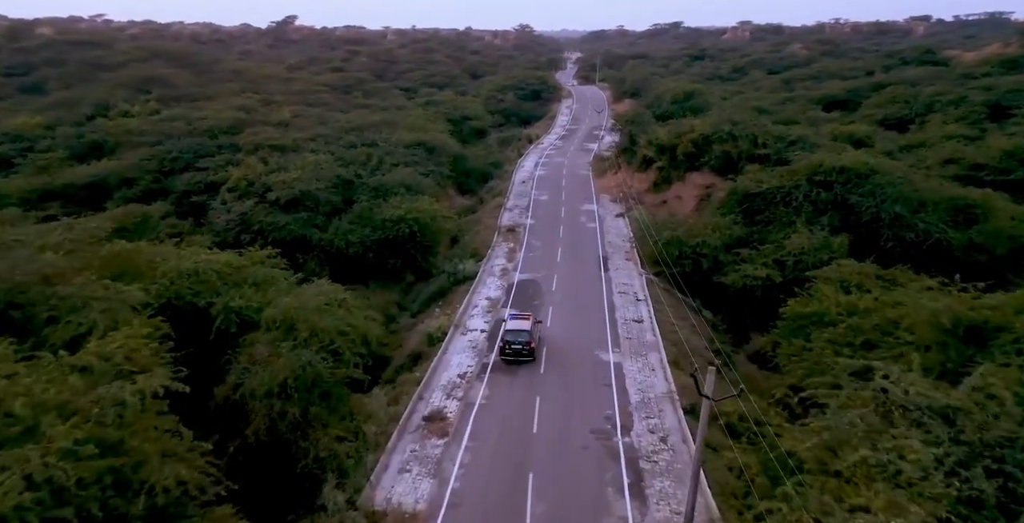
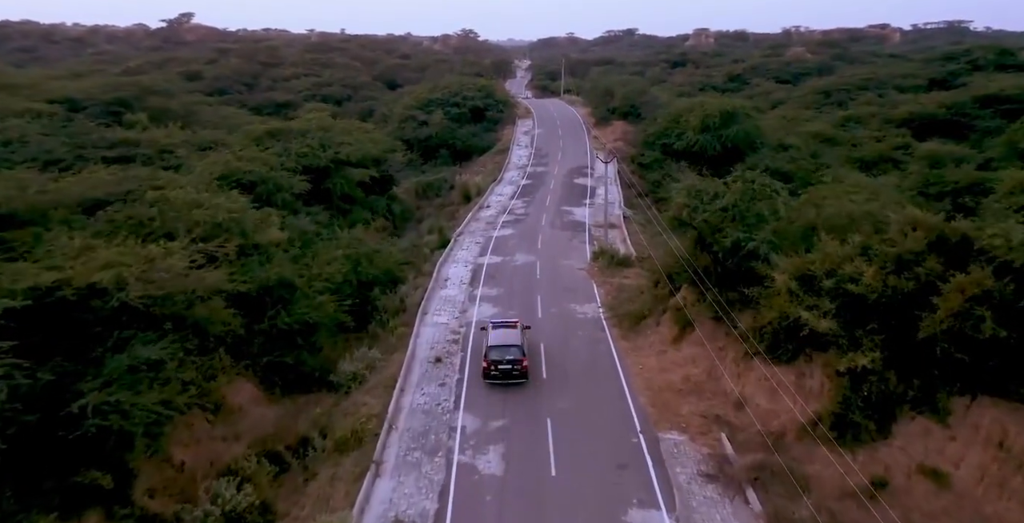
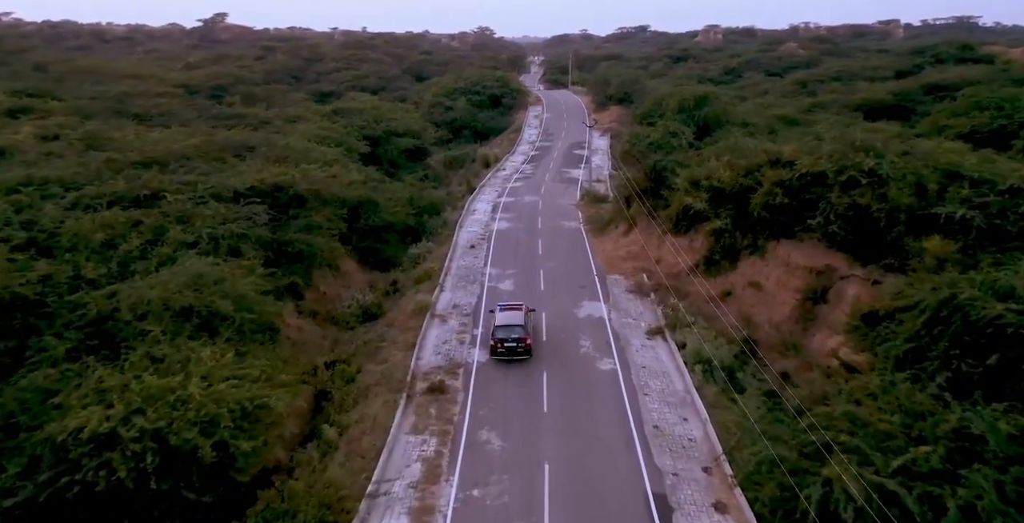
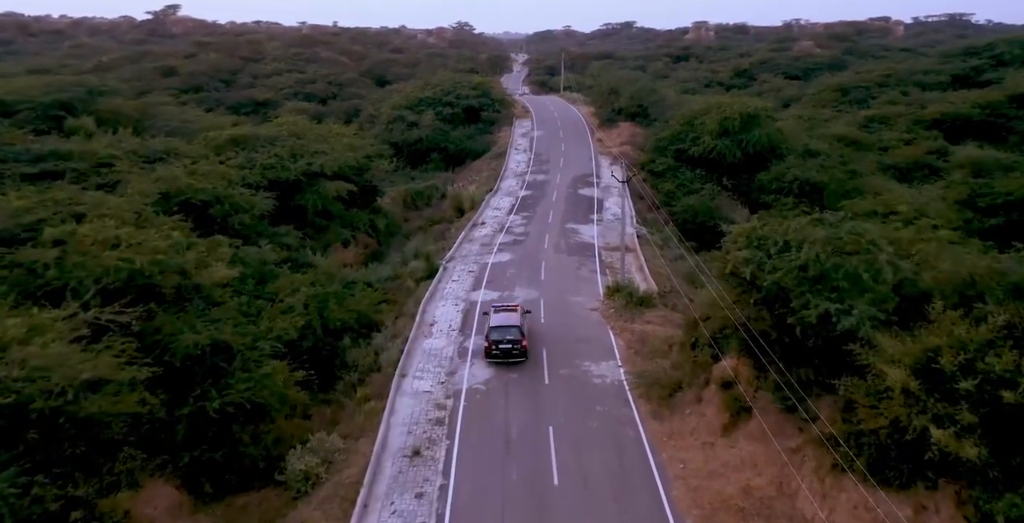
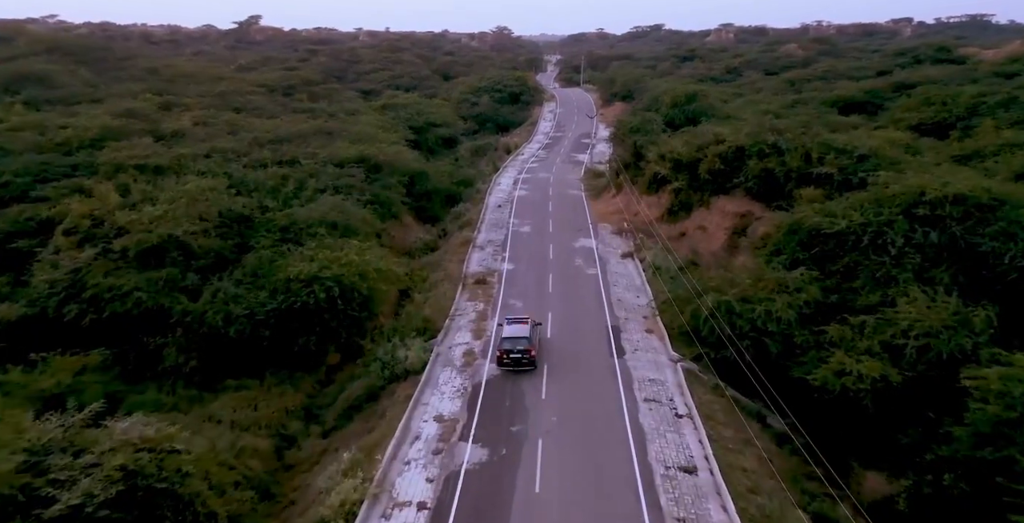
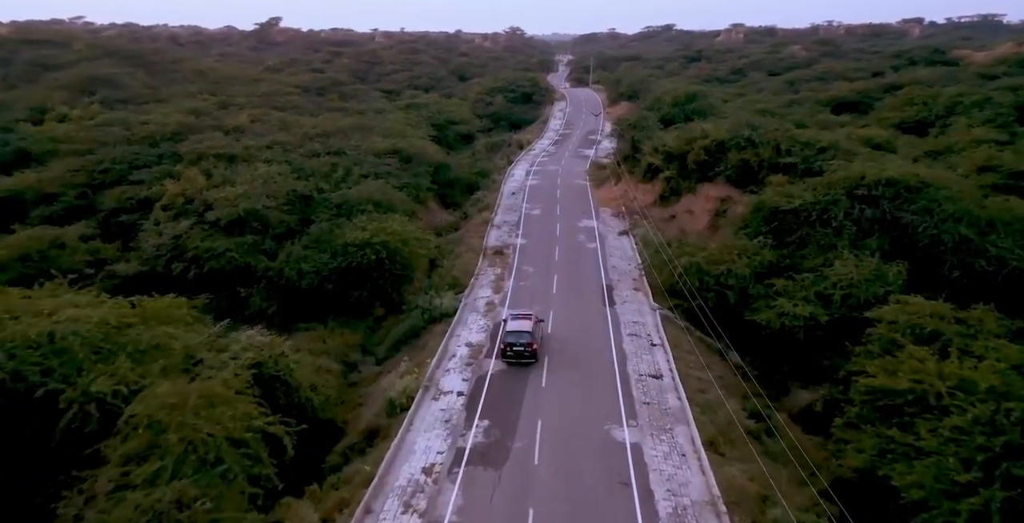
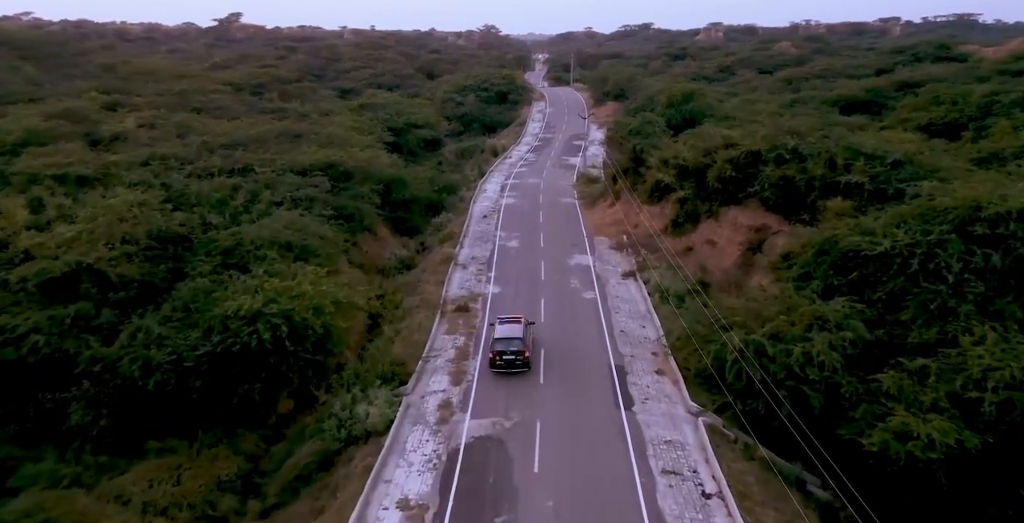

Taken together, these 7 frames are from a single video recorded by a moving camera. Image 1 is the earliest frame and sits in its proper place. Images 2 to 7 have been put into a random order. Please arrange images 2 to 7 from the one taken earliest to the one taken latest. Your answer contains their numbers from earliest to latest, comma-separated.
6, 5, 7, 3, 2, 4
